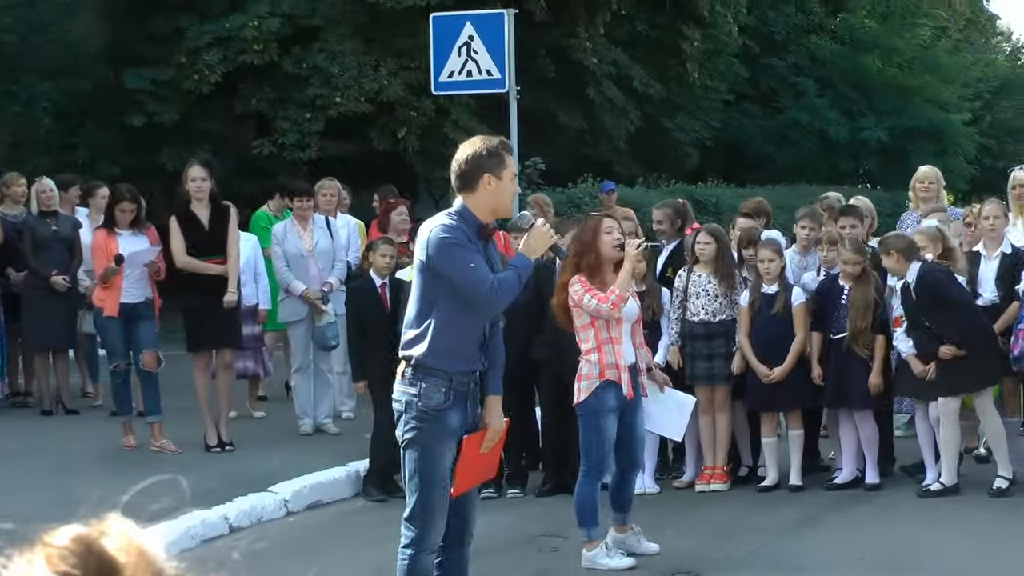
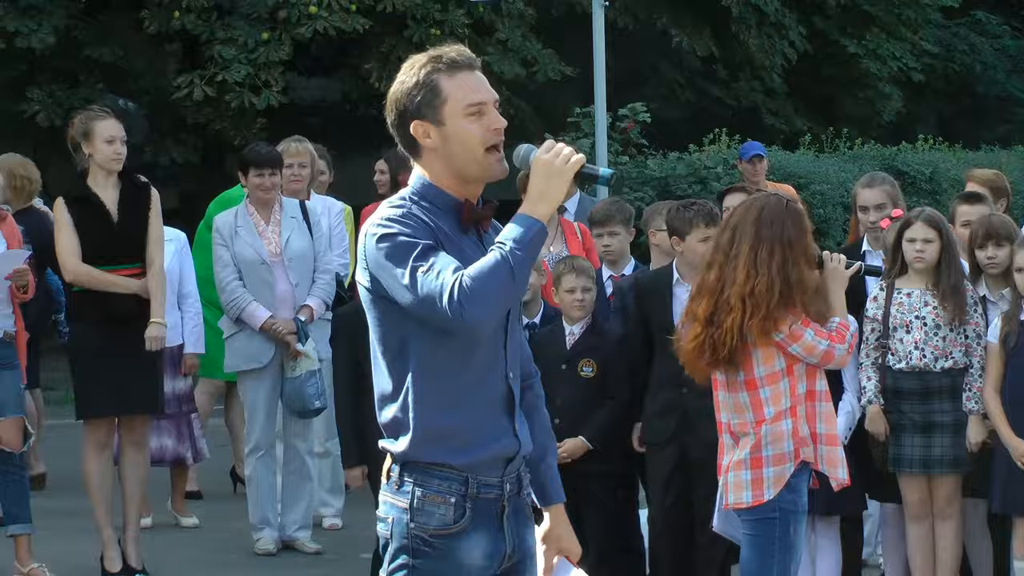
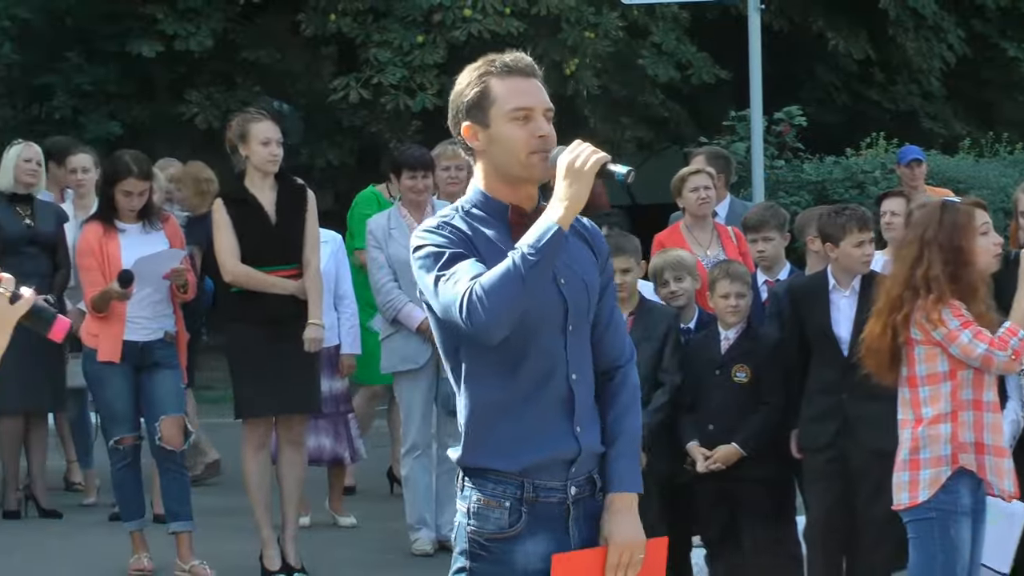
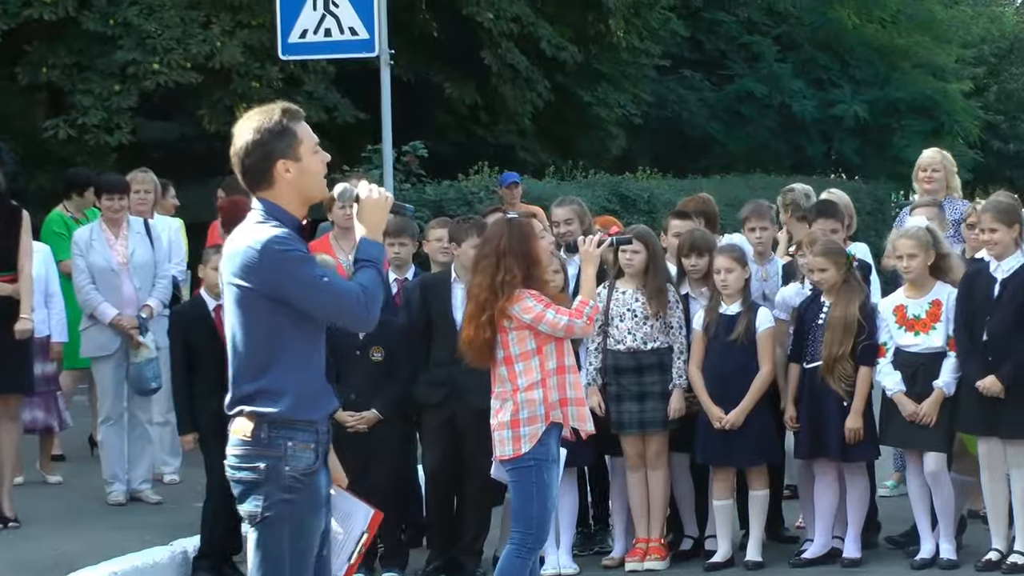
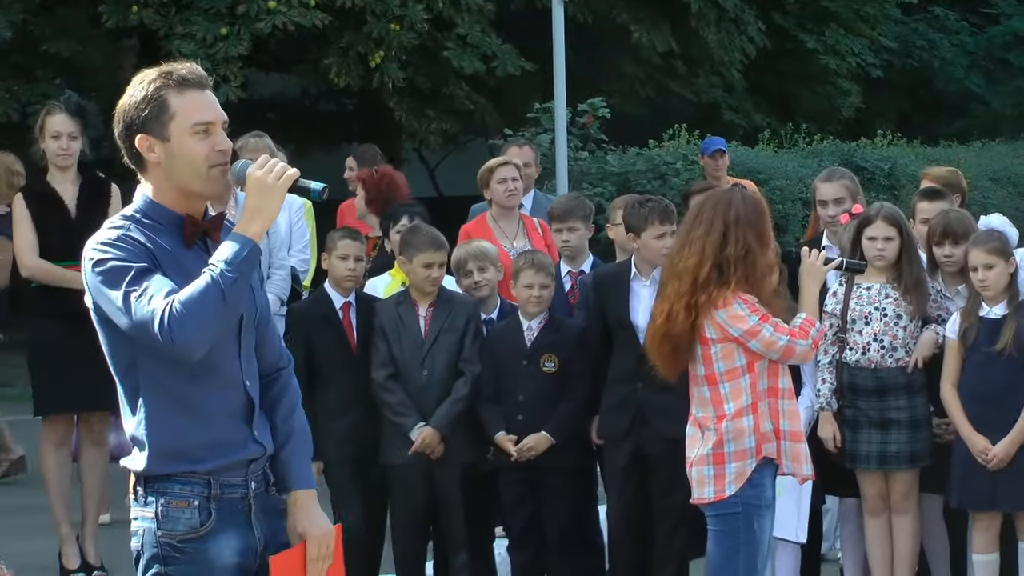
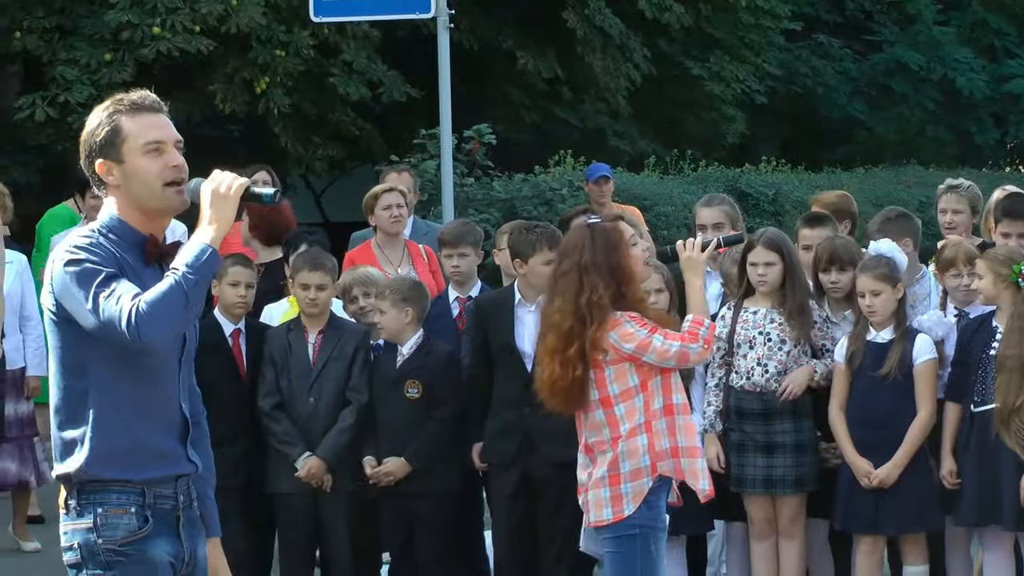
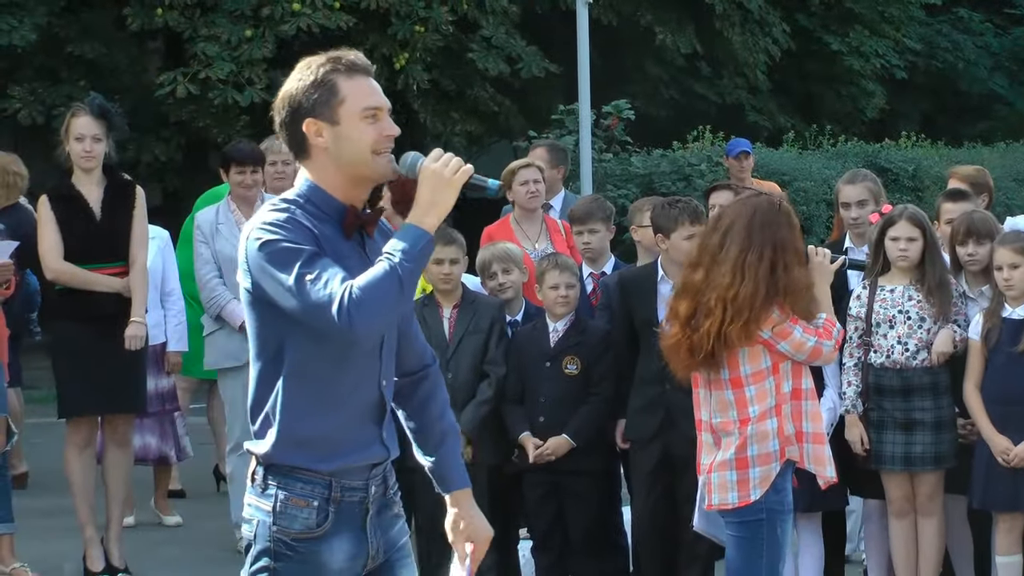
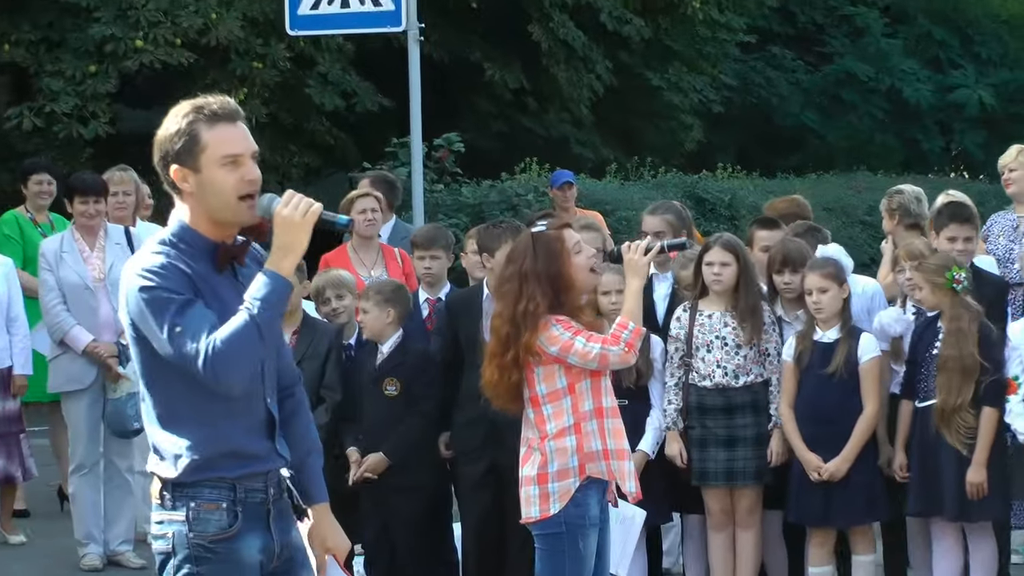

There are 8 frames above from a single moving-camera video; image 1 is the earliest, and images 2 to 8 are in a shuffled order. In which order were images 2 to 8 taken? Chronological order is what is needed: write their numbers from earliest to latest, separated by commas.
4, 8, 6, 5, 7, 2, 3
